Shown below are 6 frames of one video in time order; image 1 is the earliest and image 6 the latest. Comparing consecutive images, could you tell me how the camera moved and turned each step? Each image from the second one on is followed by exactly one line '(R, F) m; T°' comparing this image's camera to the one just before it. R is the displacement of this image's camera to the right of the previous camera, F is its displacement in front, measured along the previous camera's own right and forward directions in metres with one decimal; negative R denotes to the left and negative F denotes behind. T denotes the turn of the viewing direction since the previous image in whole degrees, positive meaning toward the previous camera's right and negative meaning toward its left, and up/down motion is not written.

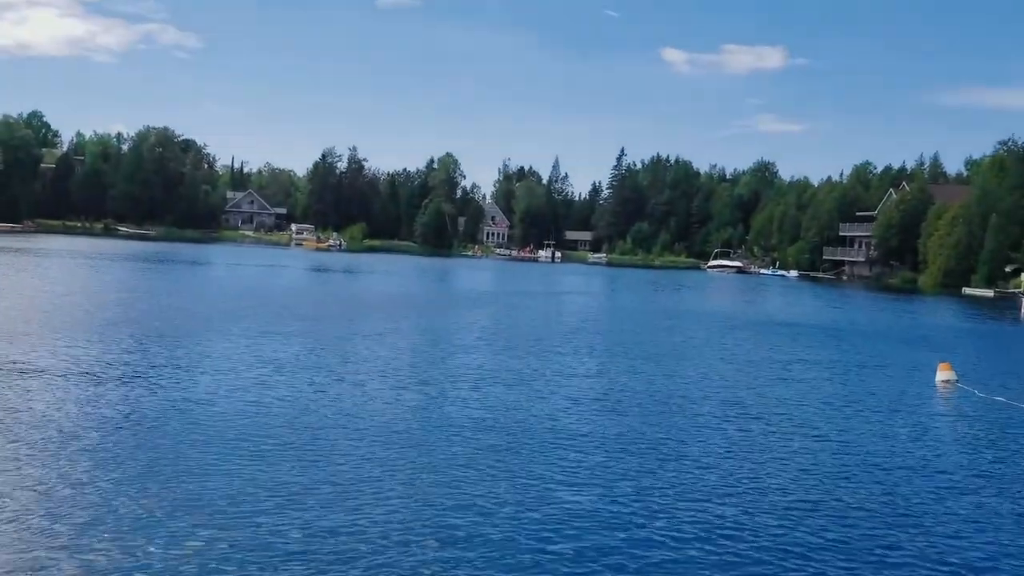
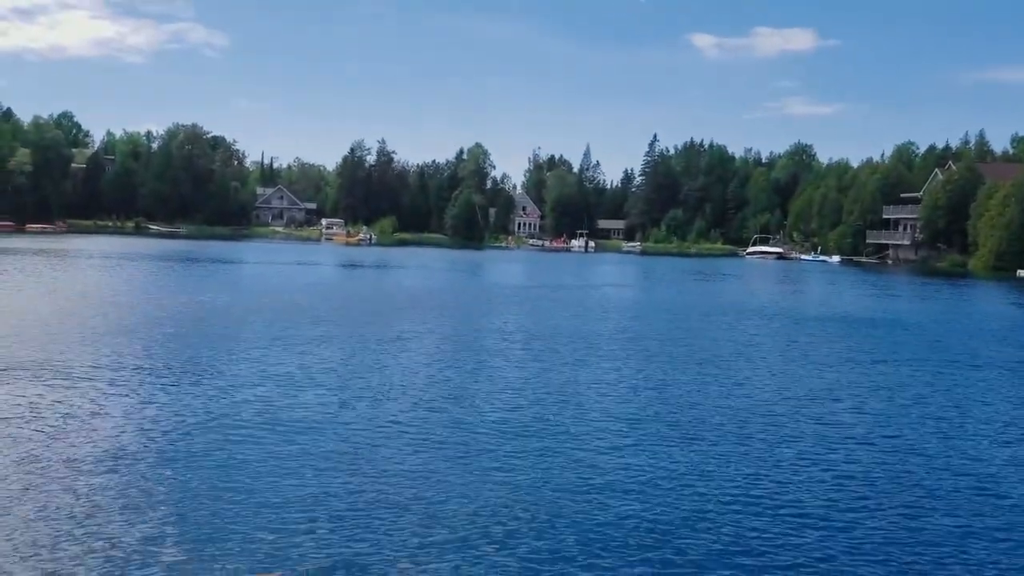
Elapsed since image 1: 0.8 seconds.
(-0.2, +1.5) m; -2°
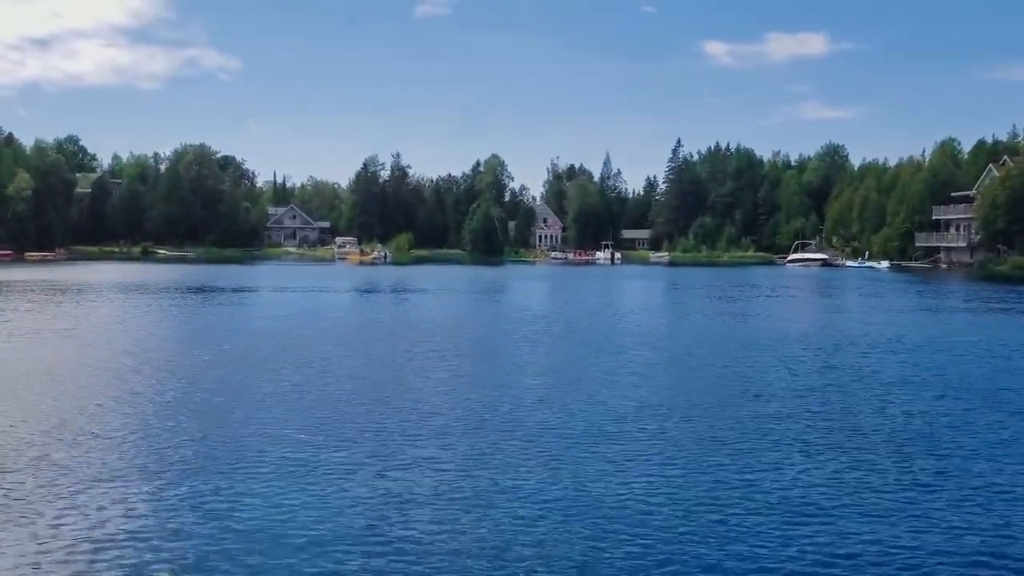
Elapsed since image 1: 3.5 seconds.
(-0.5, +4.6) m; -1°
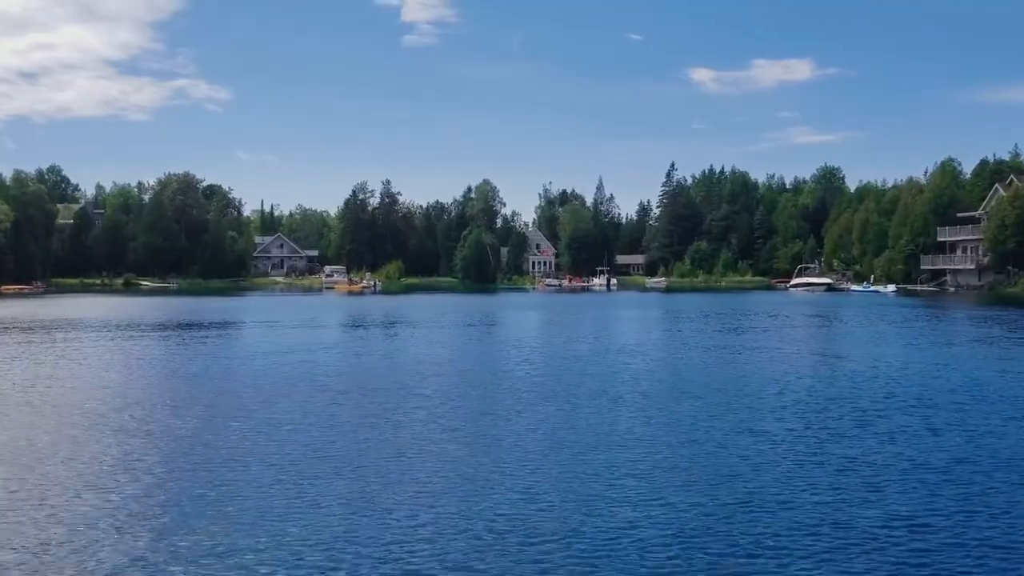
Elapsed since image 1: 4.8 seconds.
(-0.3, +2.3) m; +1°
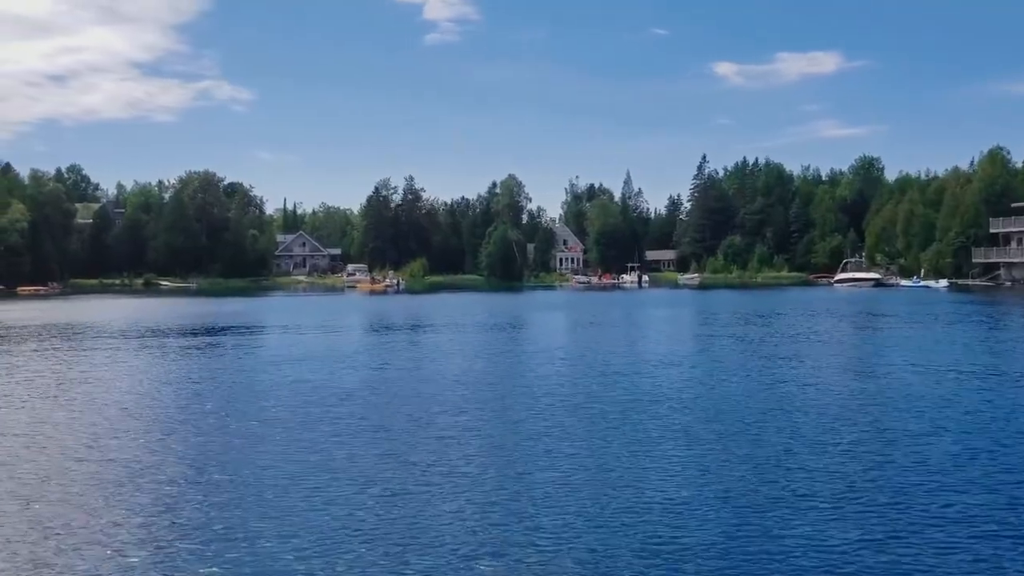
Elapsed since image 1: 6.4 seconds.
(-0.3, +2.9) m; -1°
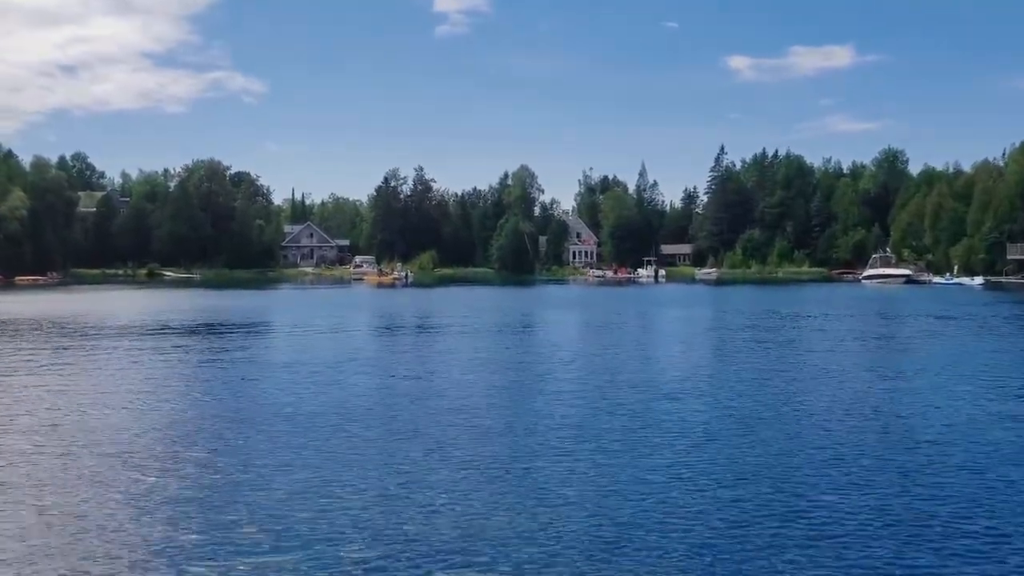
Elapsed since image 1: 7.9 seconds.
(-0.3, +2.5) m; -1°
